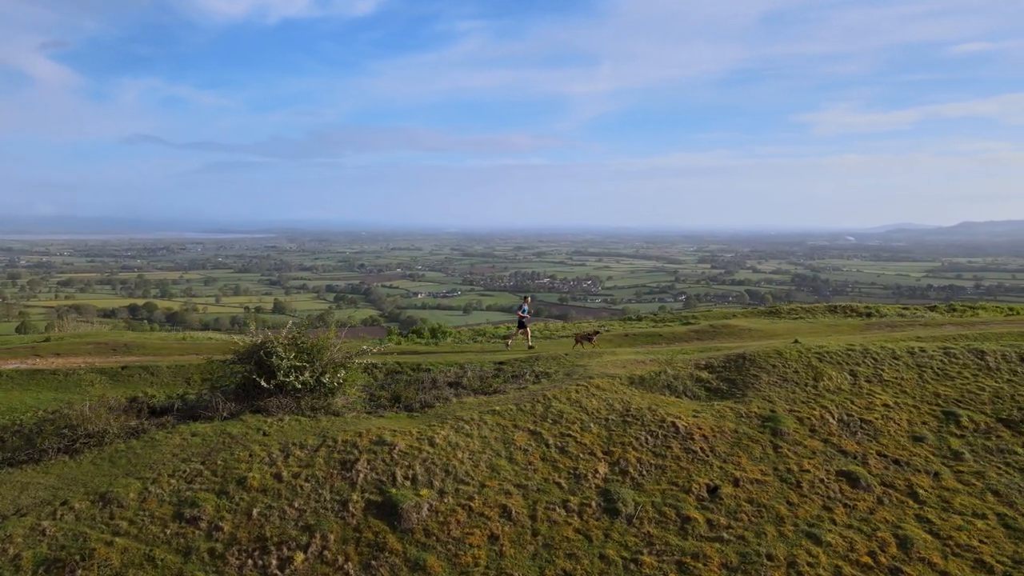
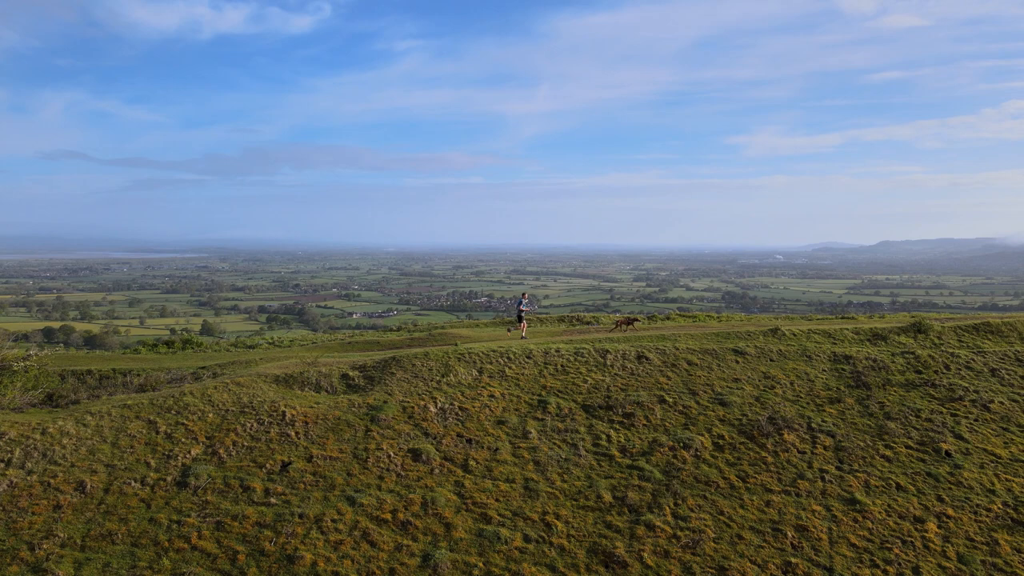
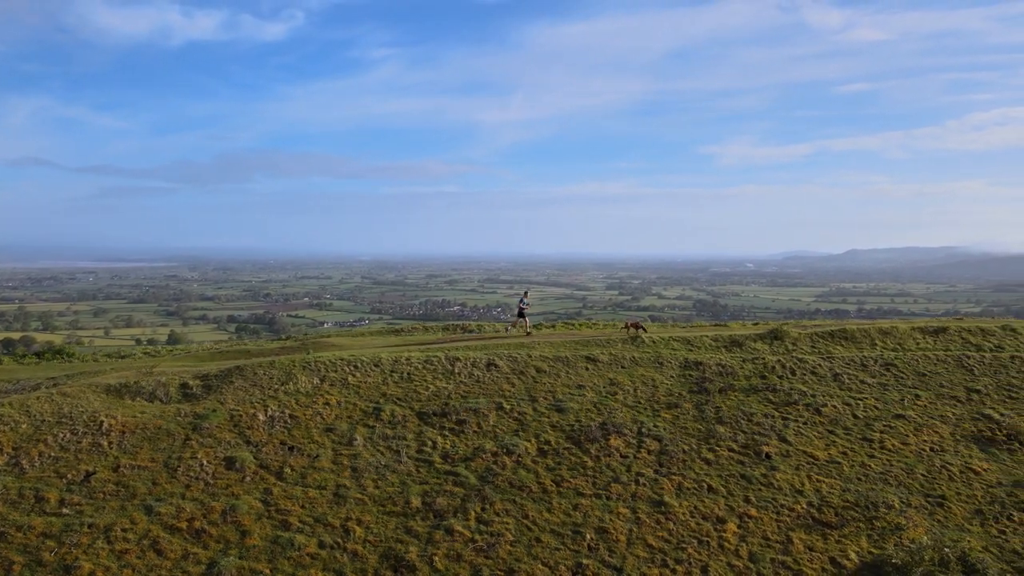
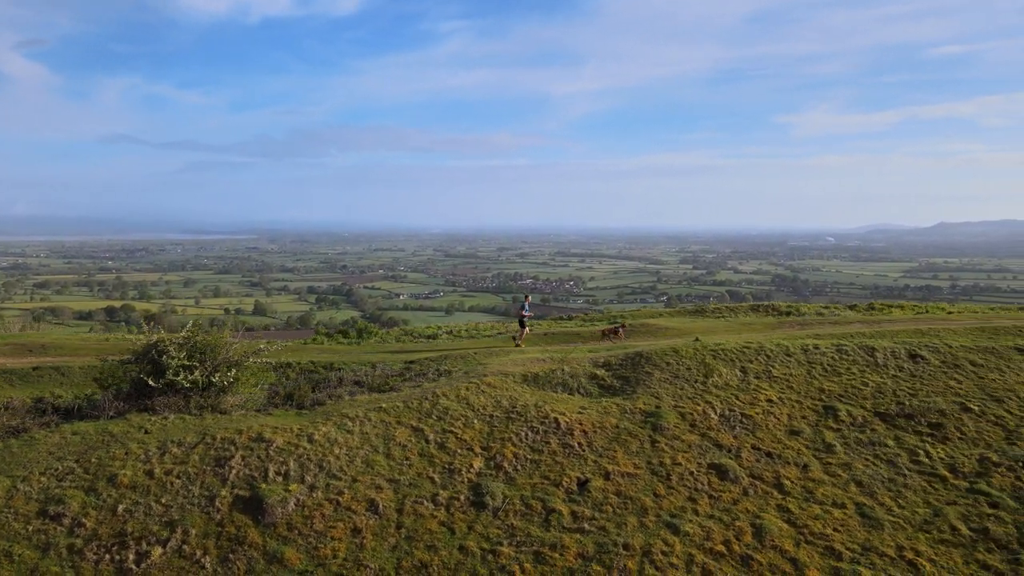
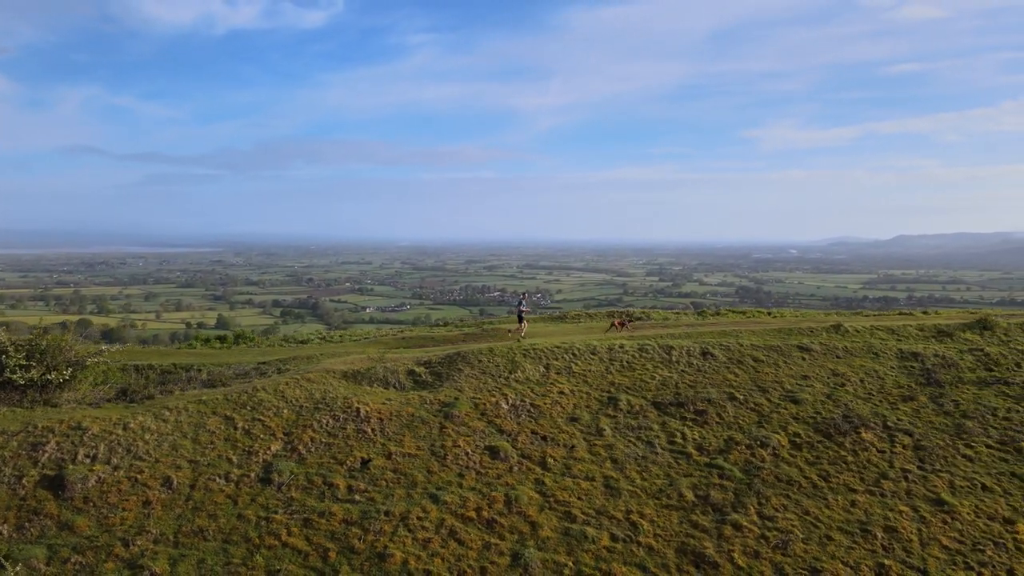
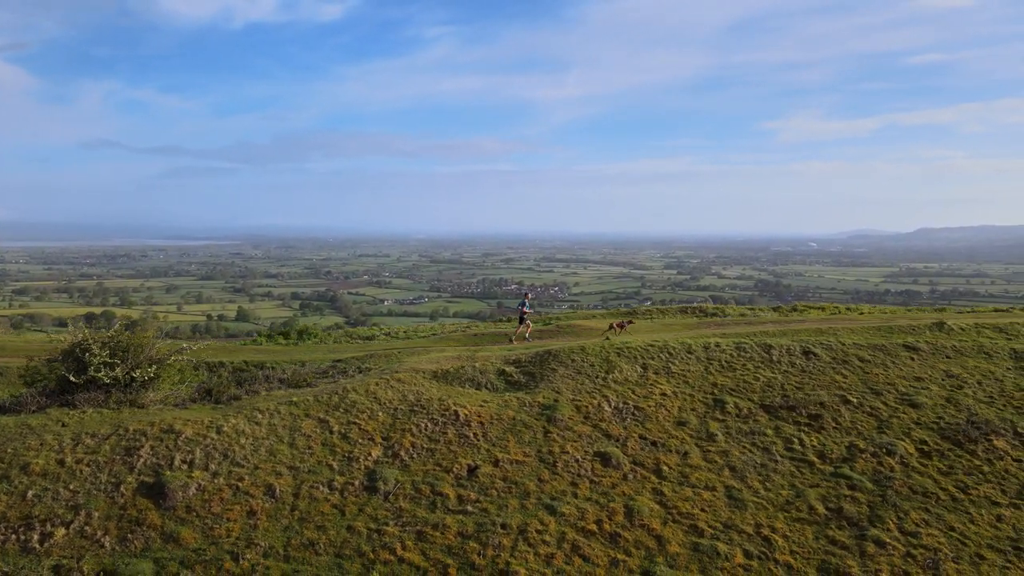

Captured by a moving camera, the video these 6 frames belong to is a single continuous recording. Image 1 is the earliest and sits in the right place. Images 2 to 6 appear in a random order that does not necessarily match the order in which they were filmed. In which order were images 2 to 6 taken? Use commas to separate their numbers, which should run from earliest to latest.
4, 6, 5, 2, 3
